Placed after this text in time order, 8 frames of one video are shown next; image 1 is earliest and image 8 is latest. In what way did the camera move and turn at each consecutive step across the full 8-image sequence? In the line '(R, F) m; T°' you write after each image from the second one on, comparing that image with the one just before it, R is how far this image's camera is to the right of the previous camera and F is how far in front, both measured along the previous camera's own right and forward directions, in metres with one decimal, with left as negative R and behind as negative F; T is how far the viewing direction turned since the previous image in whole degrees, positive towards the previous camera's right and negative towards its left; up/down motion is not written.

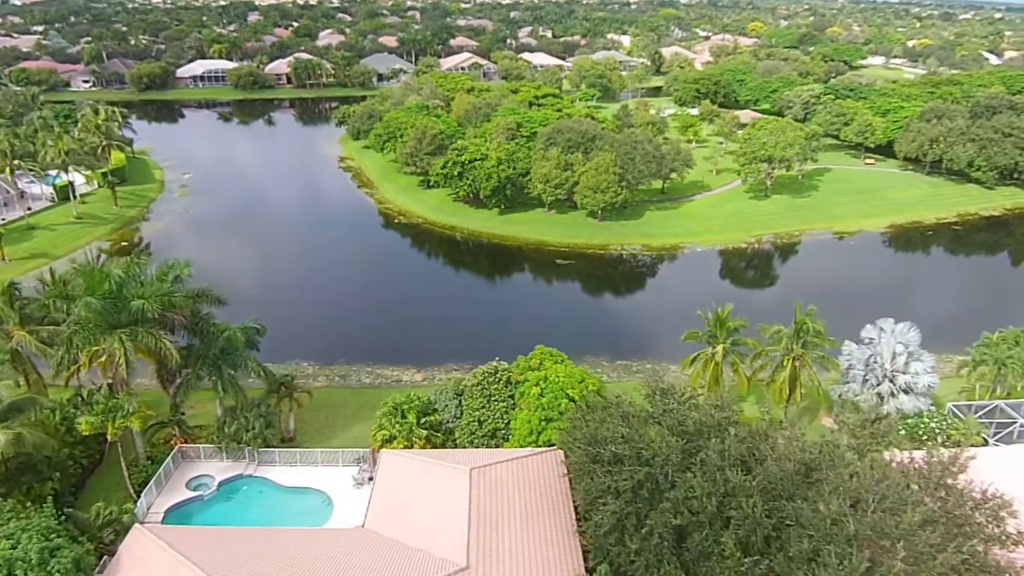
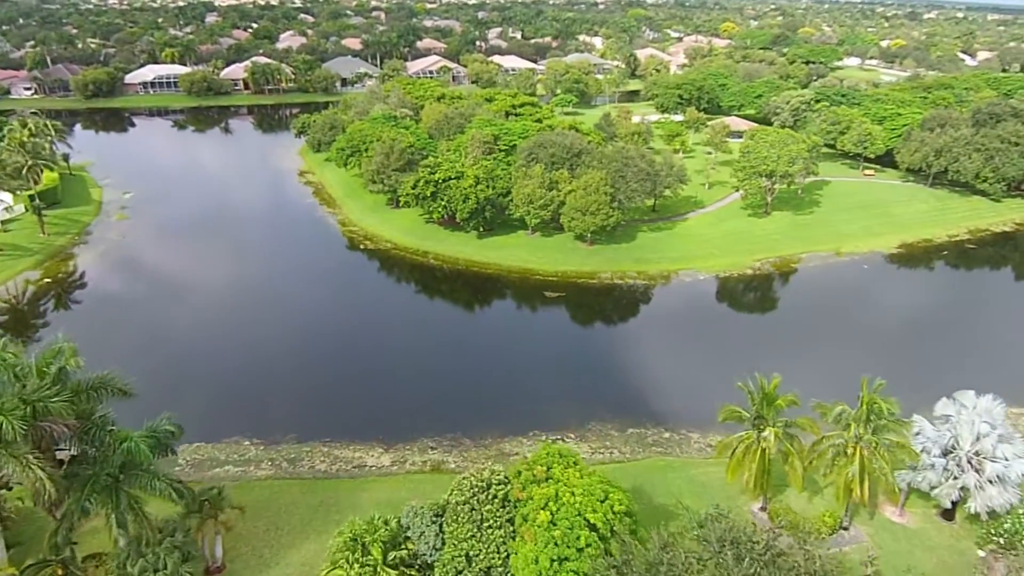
(-0.6, +6.3) m; +2°
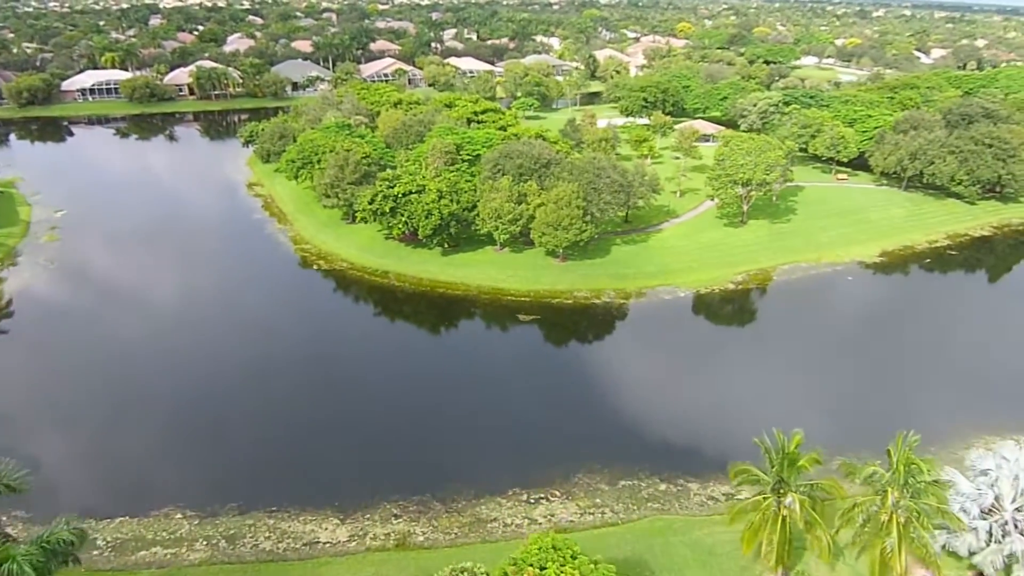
(-0.4, +3.7) m; +3°
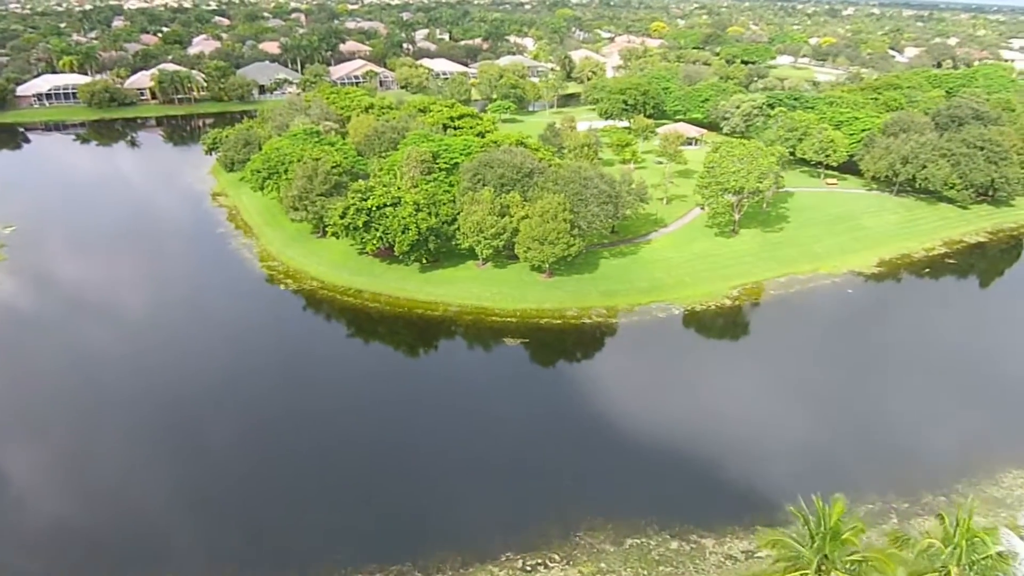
(-0.5, +3.2) m; +2°
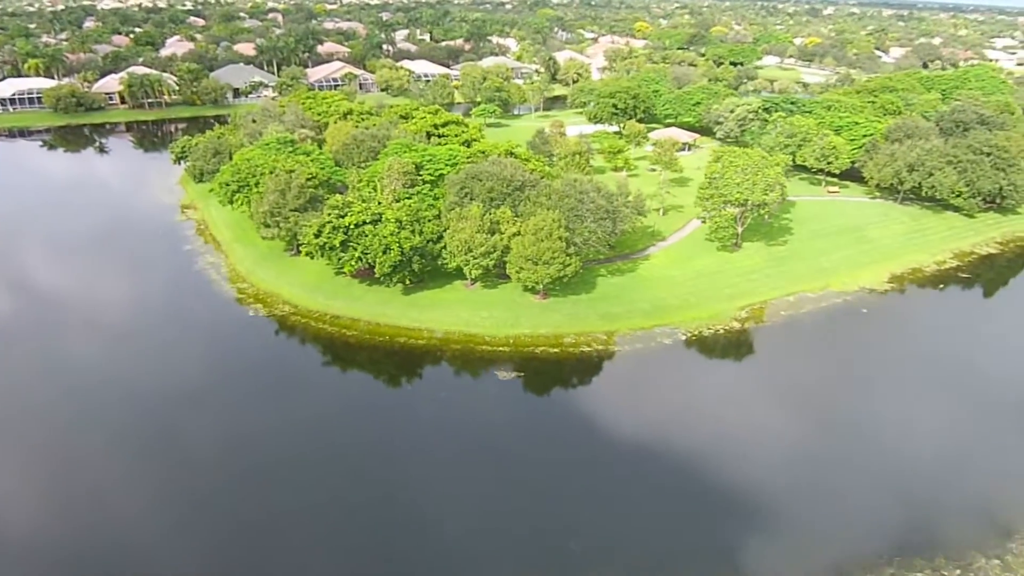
(-0.5, +3.6) m; +1°
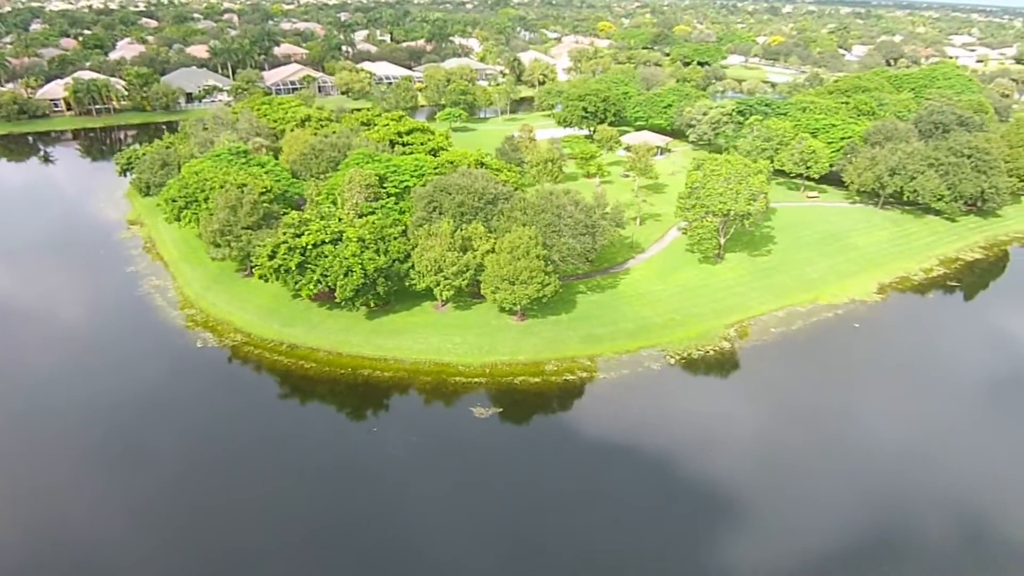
(-0.4, +3.1) m; +2°
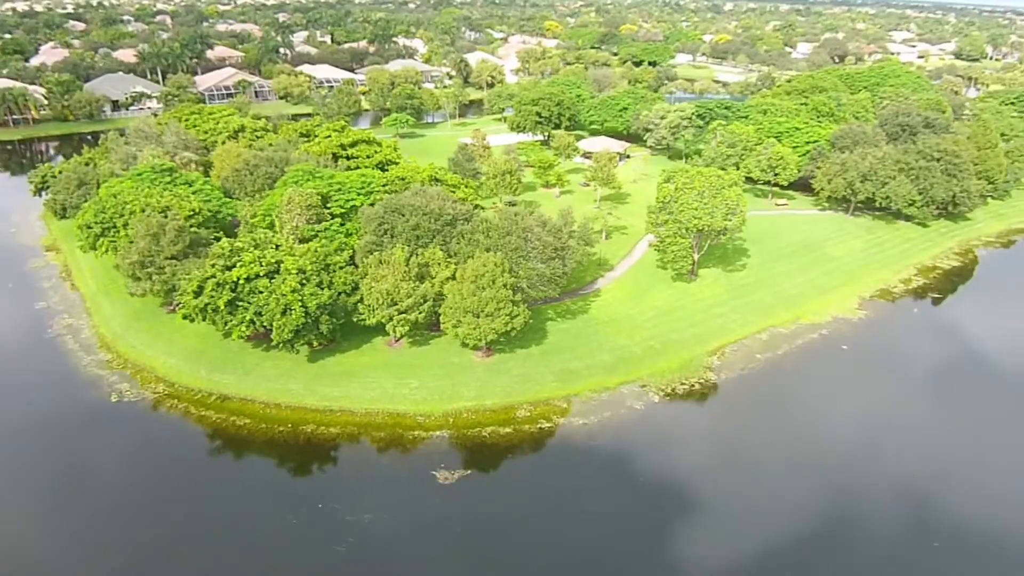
(-0.6, +4.2) m; +4°
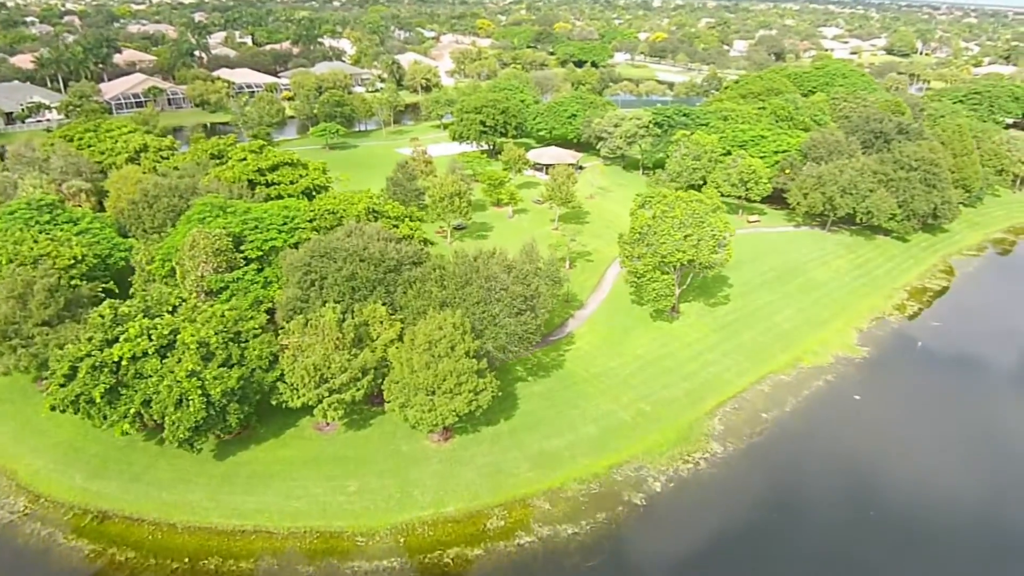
(-0.8, +6.8) m; +4°
